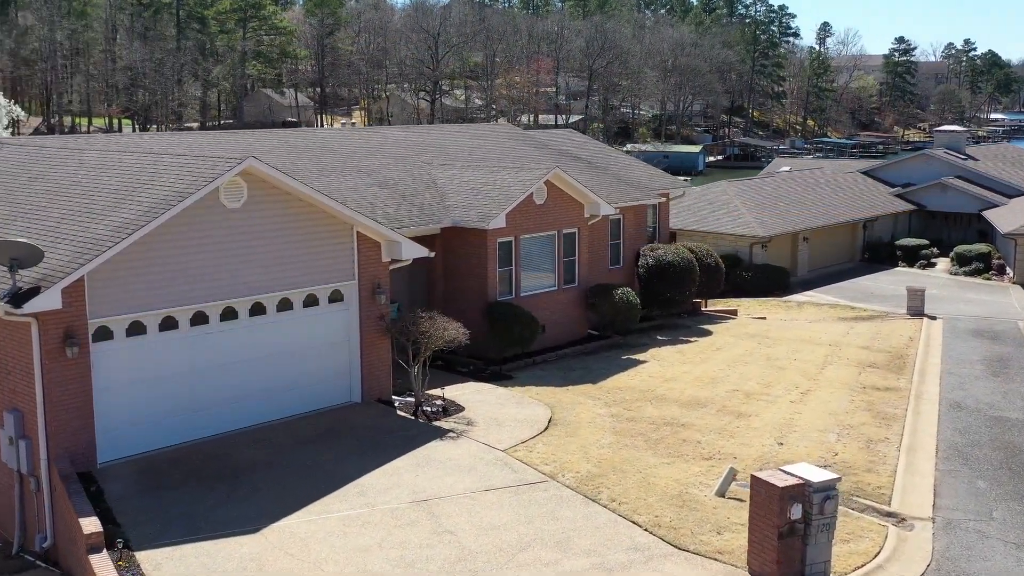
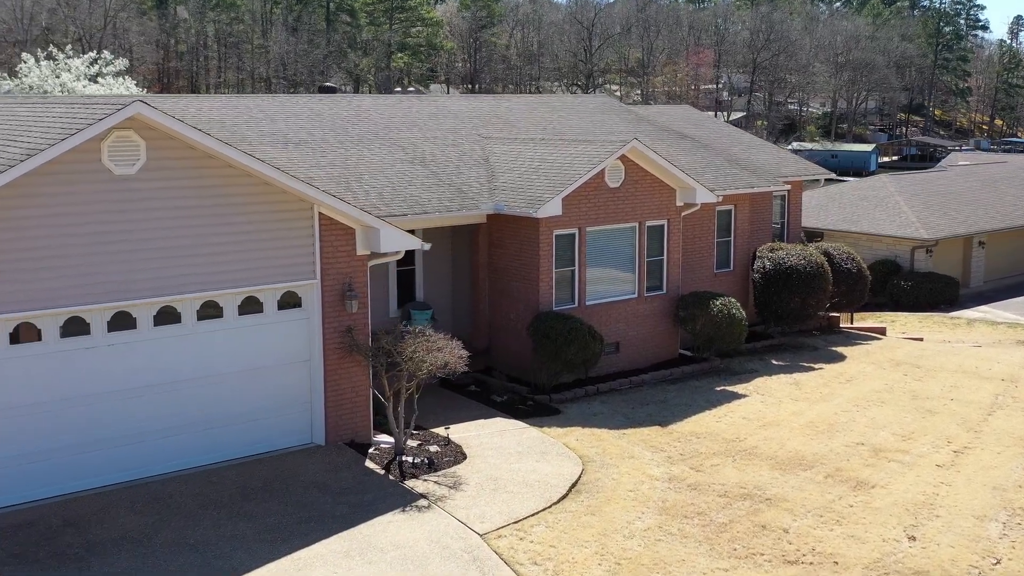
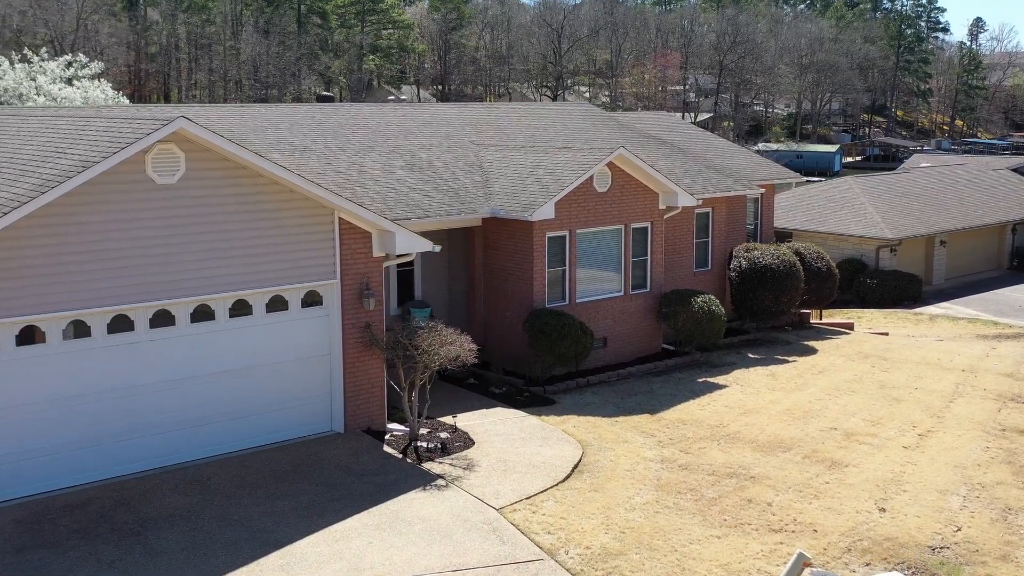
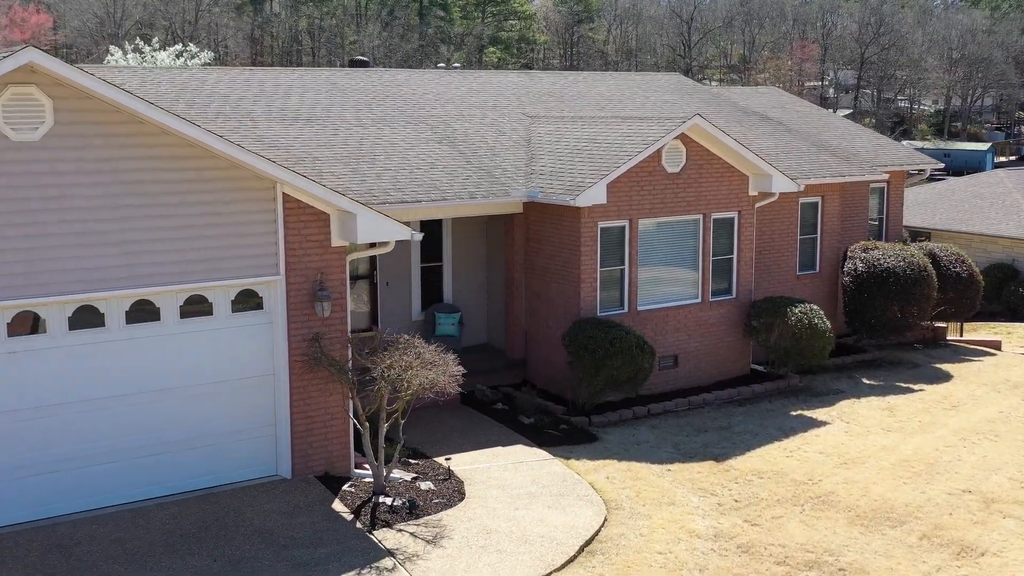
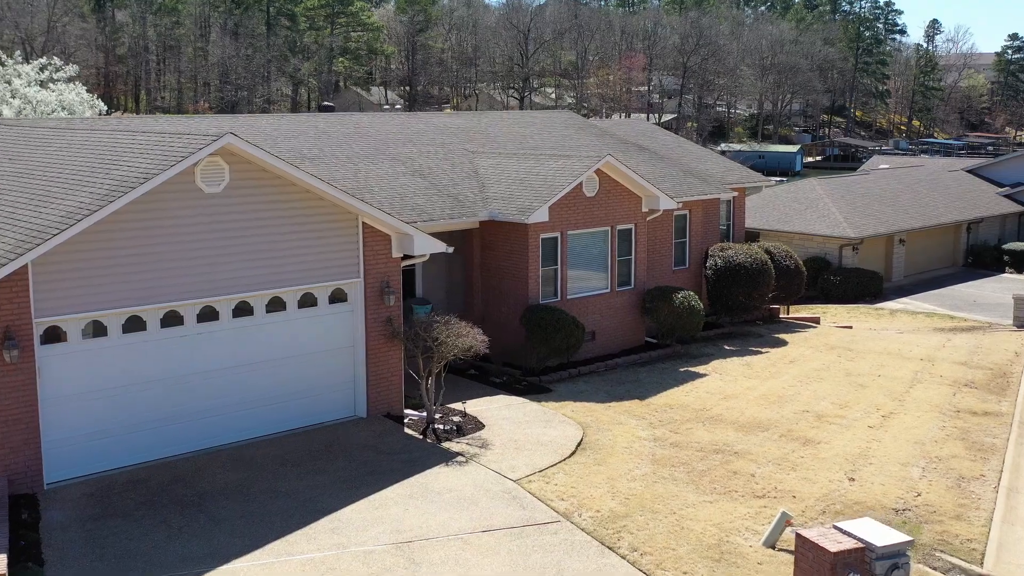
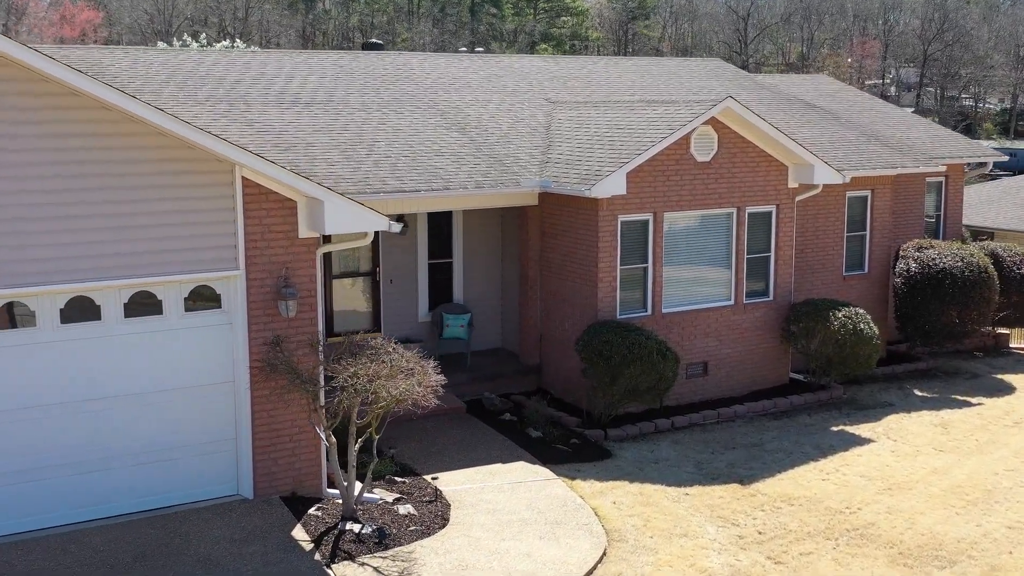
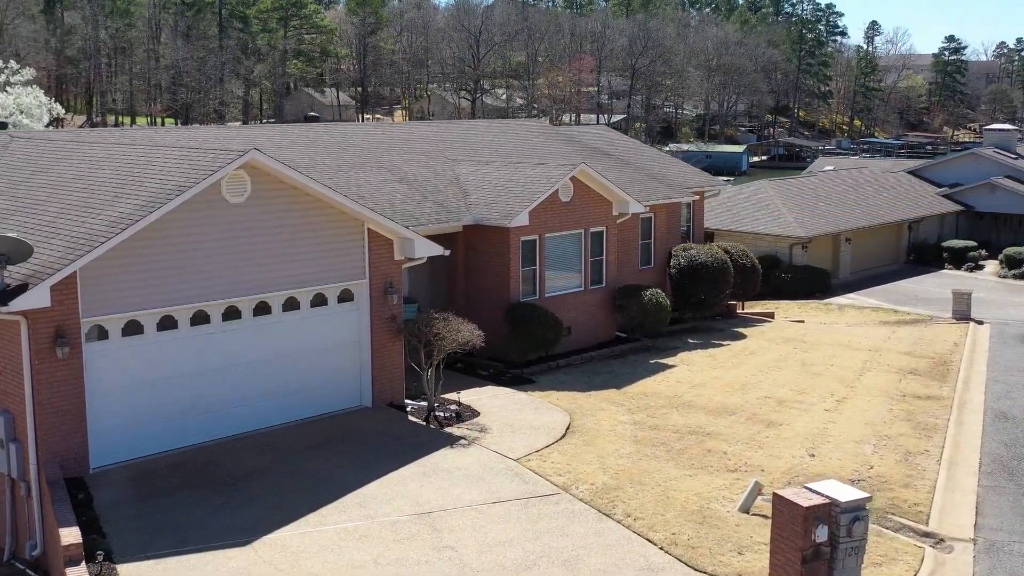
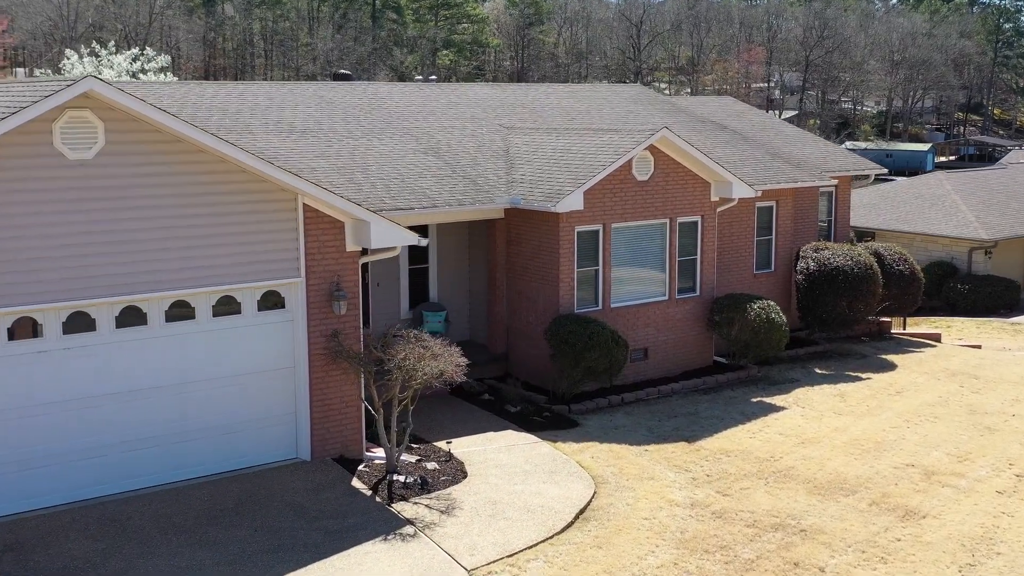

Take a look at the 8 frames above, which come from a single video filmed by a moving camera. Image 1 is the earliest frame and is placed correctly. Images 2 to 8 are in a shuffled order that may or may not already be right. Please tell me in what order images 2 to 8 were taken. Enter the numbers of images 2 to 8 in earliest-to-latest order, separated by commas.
7, 5, 3, 2, 8, 4, 6
